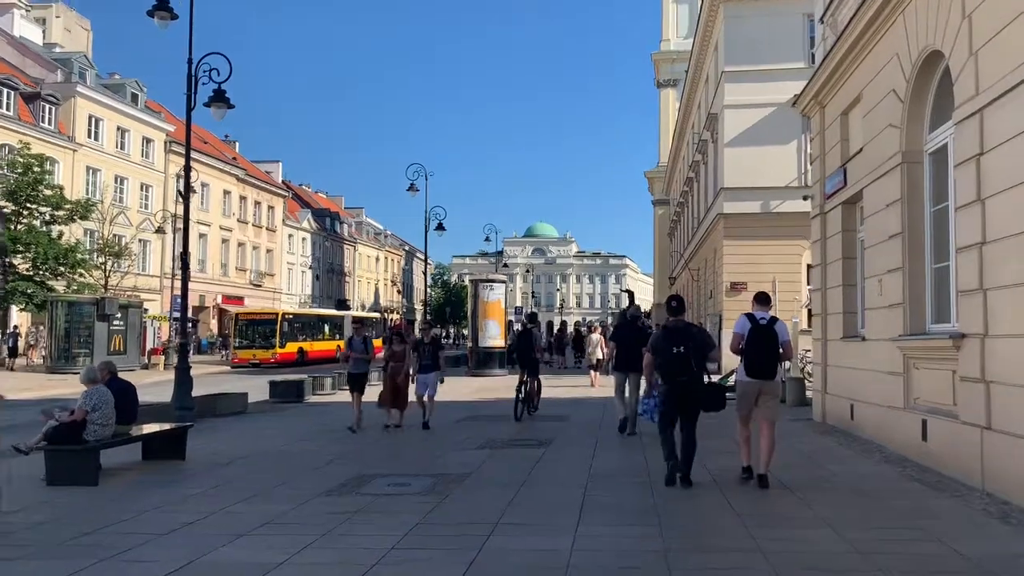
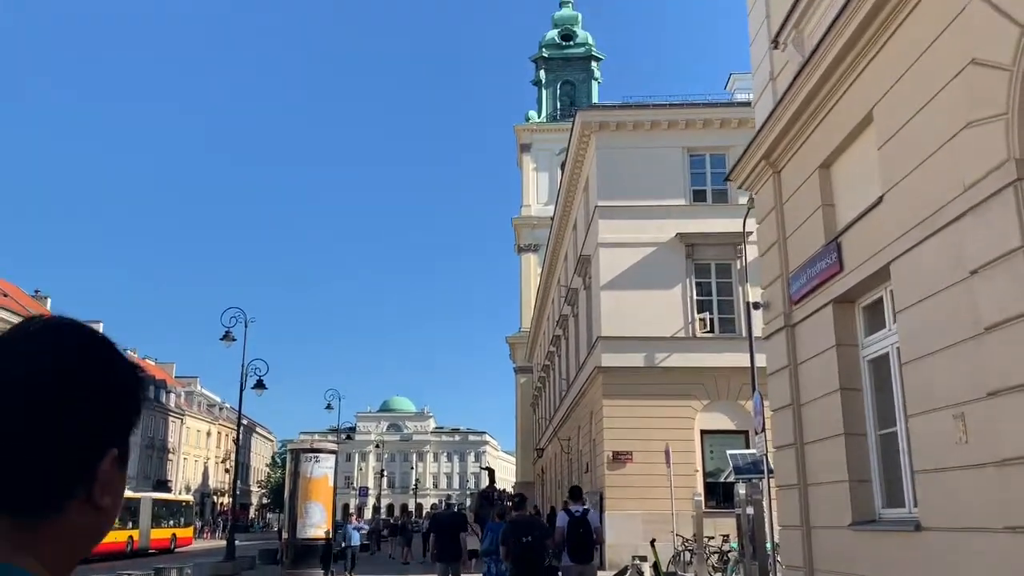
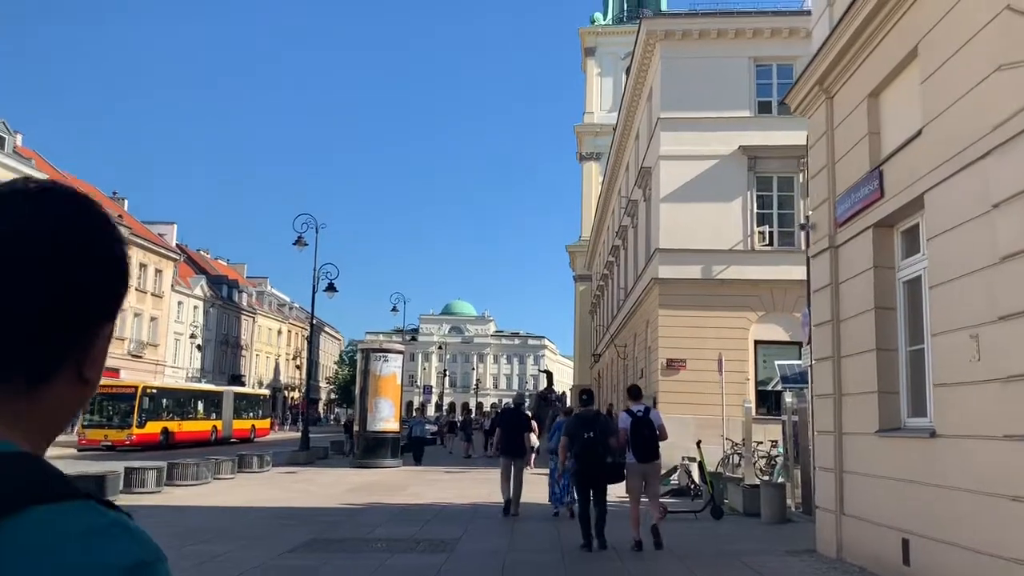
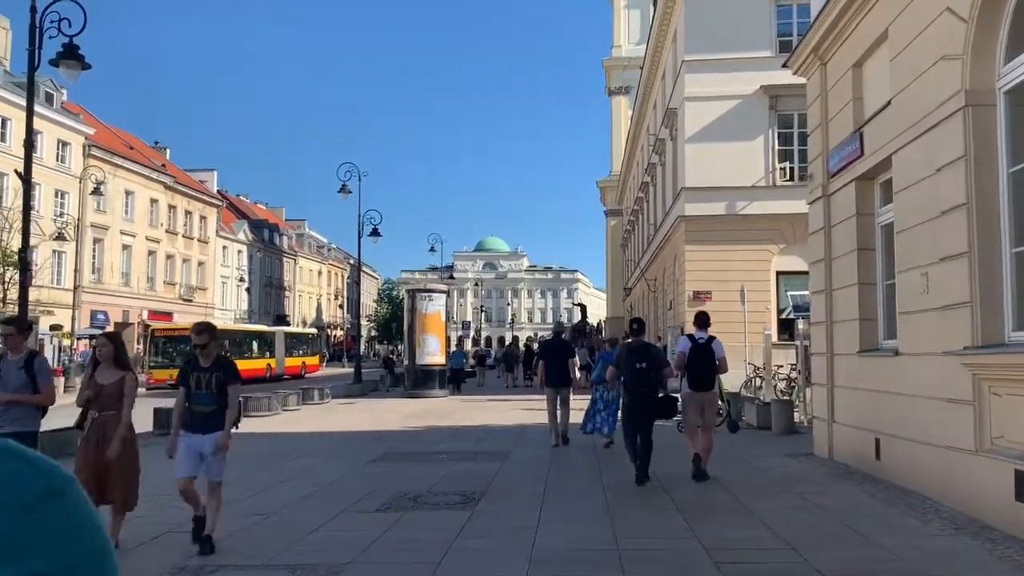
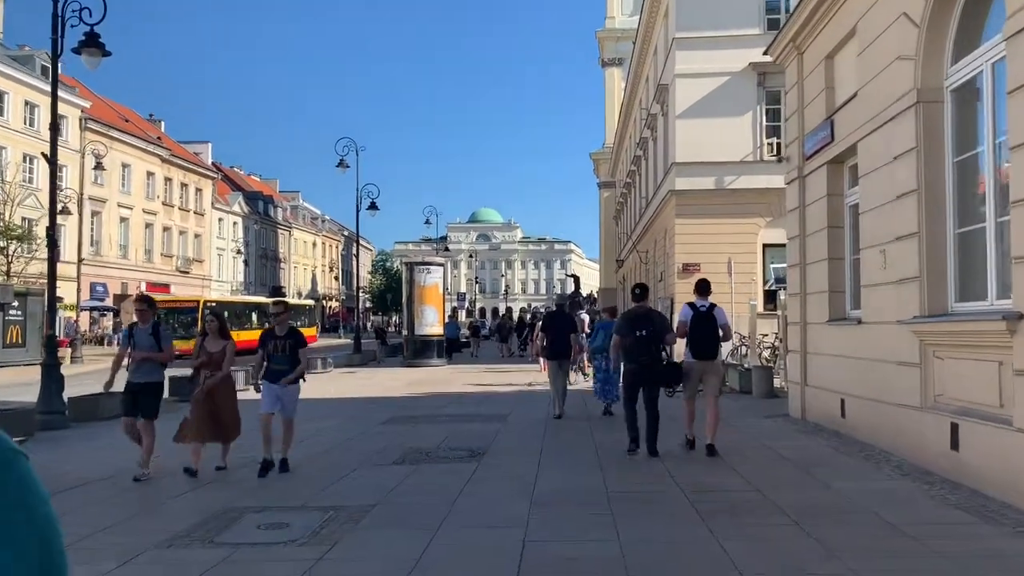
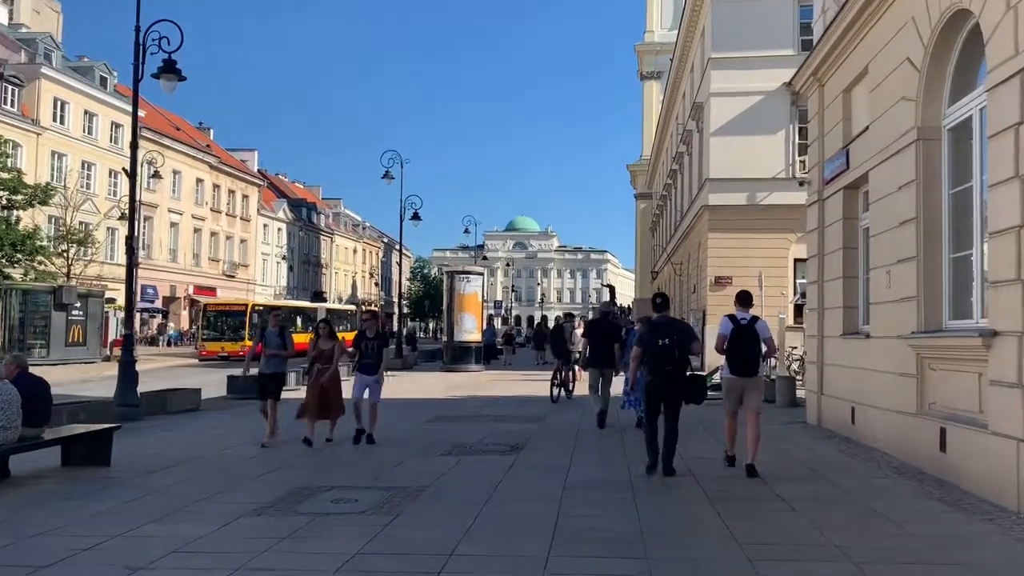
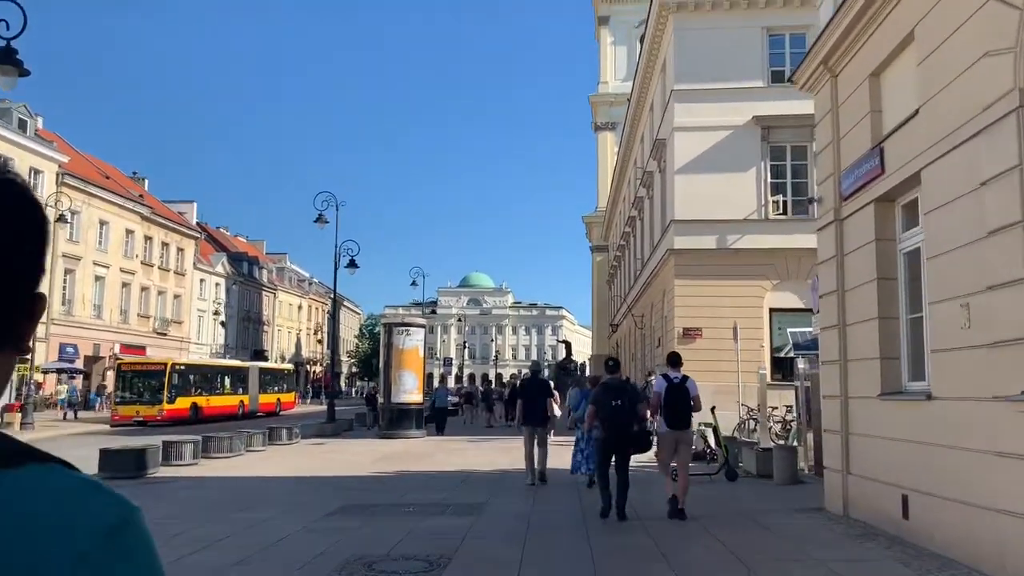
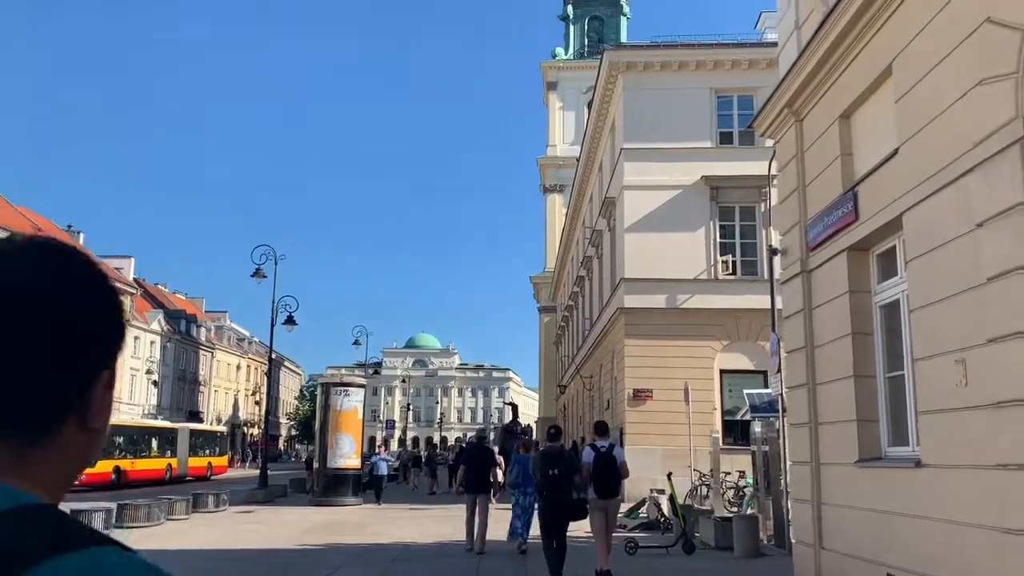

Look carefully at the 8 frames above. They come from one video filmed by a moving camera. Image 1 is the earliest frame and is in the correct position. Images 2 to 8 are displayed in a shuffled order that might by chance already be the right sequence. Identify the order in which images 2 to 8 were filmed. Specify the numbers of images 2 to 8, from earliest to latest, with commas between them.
6, 5, 4, 7, 3, 8, 2
